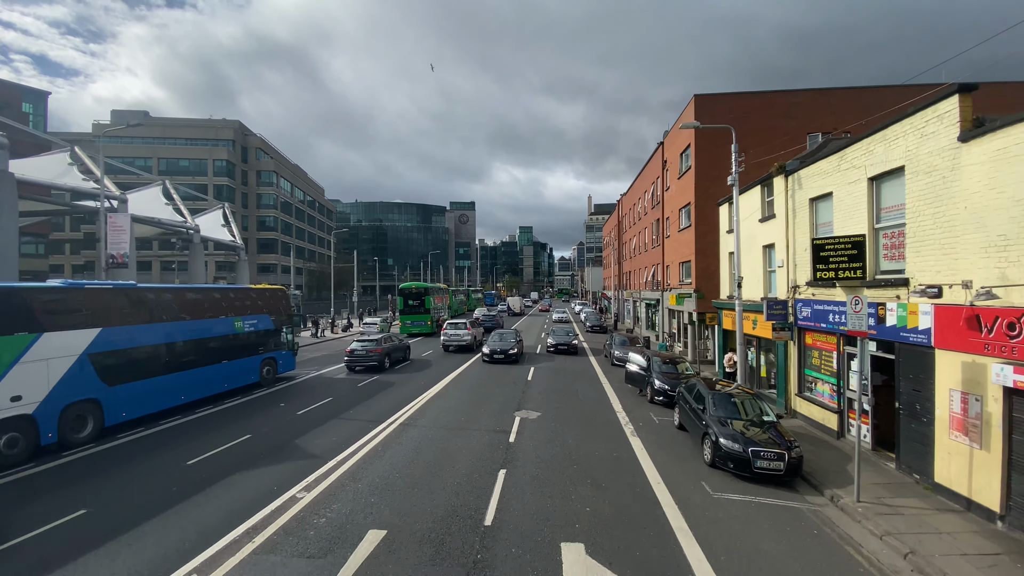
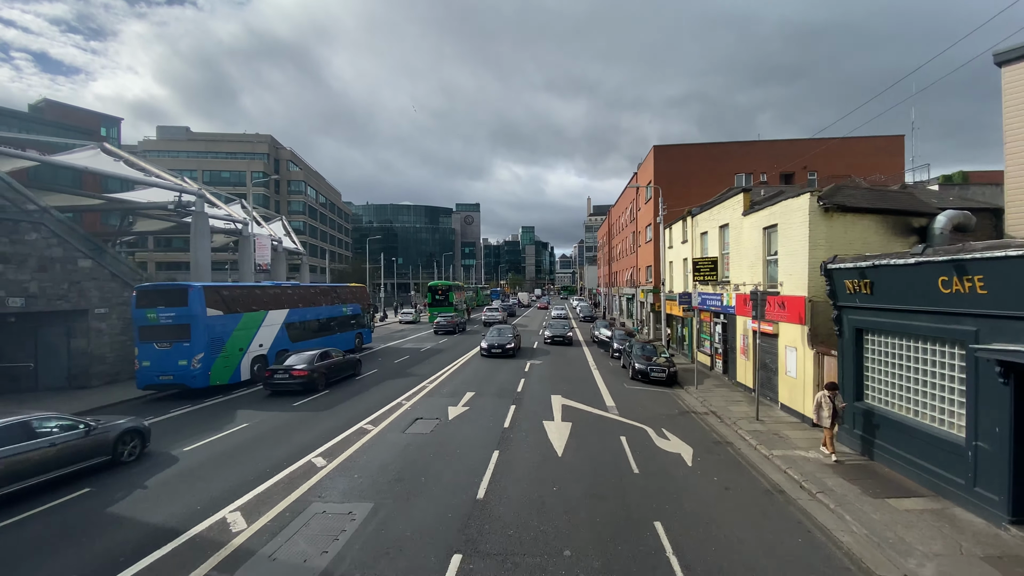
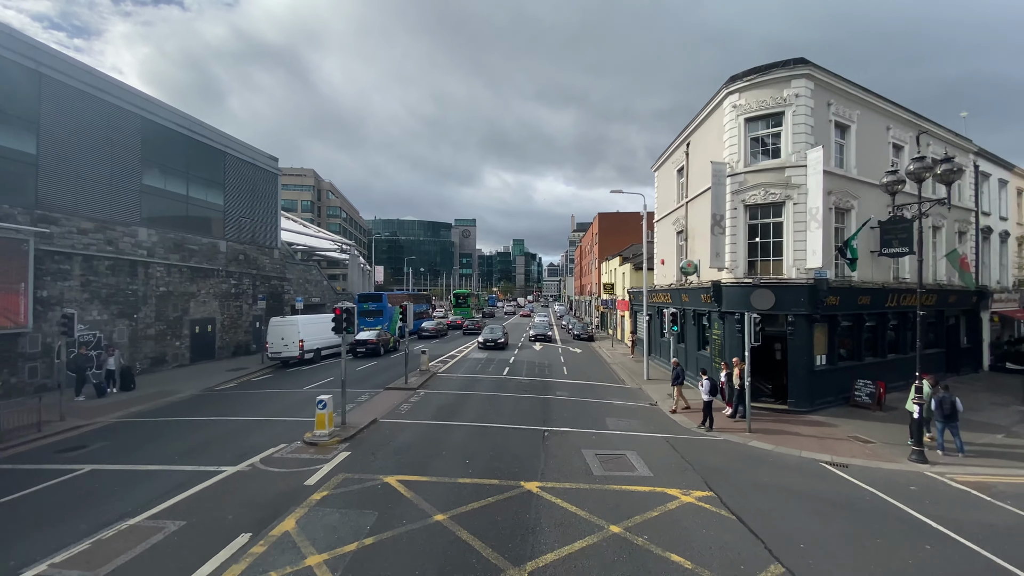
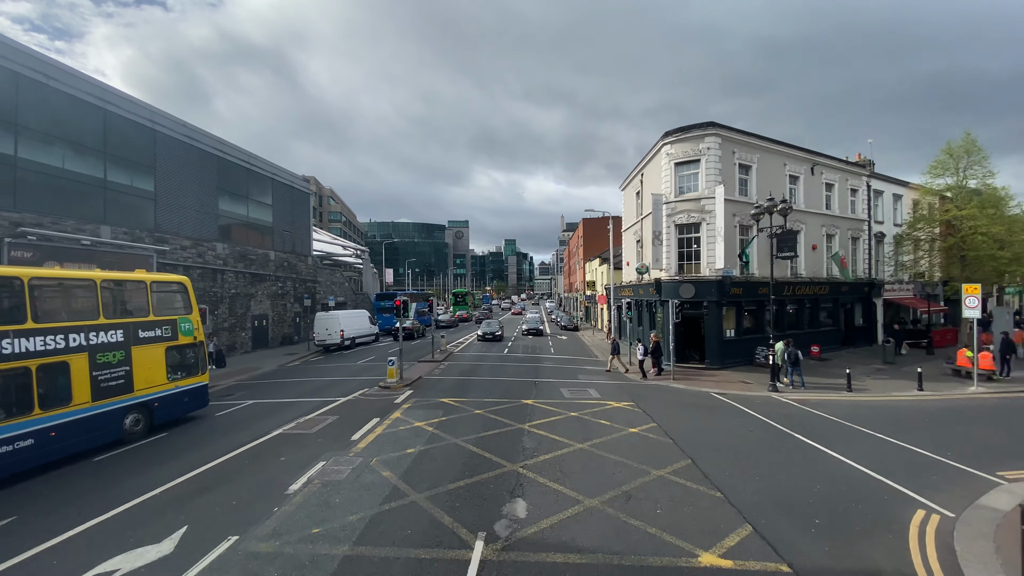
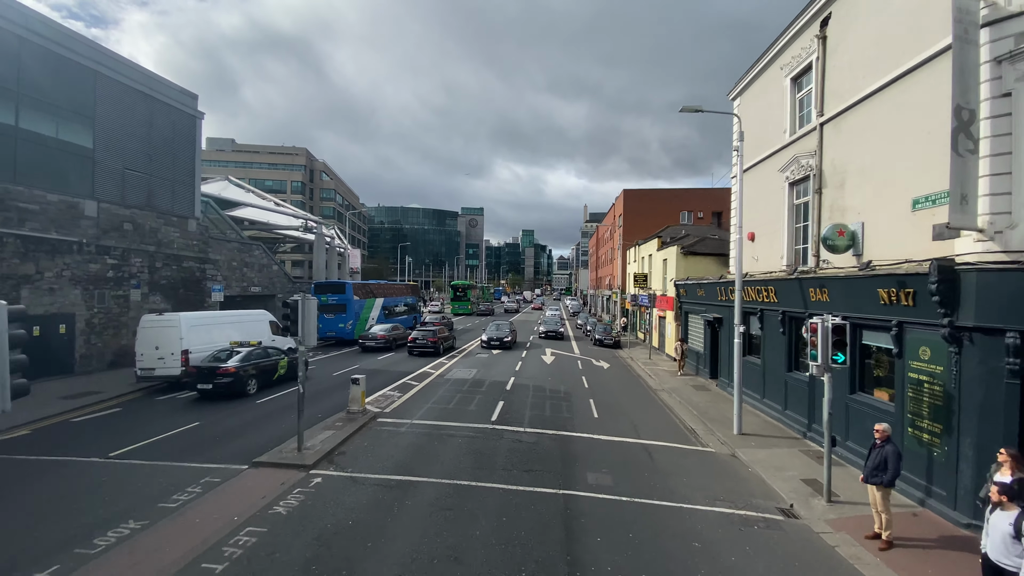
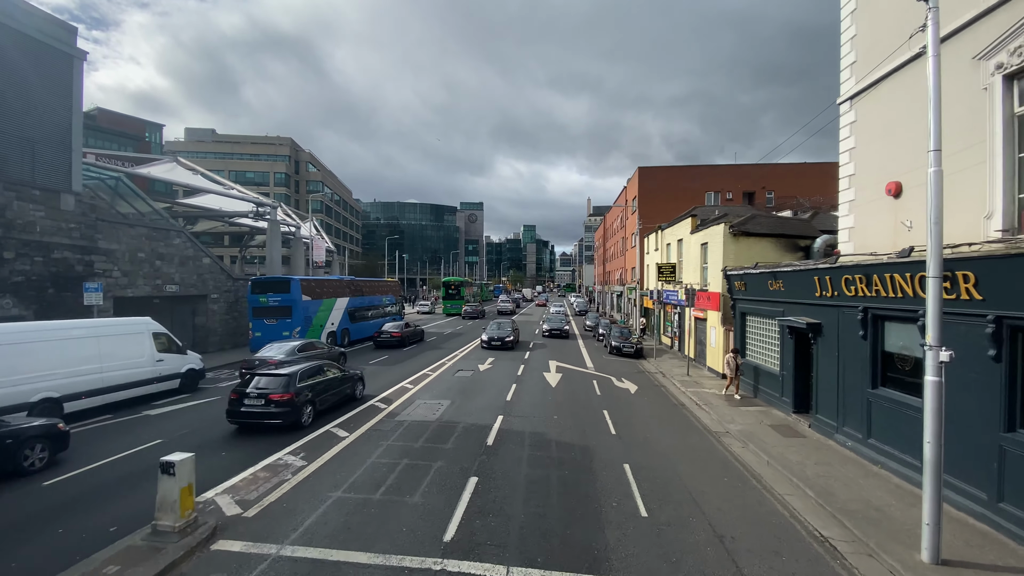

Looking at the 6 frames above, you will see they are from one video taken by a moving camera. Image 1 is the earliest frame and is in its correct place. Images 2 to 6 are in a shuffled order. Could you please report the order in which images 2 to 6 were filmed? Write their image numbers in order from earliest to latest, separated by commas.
2, 6, 5, 3, 4
